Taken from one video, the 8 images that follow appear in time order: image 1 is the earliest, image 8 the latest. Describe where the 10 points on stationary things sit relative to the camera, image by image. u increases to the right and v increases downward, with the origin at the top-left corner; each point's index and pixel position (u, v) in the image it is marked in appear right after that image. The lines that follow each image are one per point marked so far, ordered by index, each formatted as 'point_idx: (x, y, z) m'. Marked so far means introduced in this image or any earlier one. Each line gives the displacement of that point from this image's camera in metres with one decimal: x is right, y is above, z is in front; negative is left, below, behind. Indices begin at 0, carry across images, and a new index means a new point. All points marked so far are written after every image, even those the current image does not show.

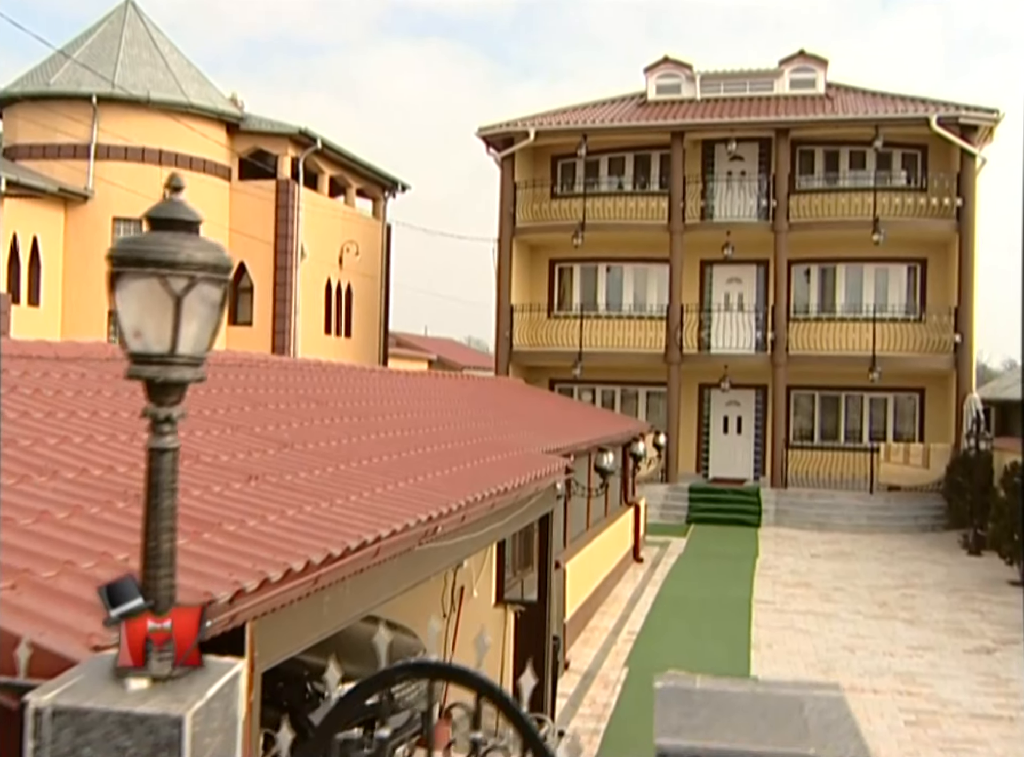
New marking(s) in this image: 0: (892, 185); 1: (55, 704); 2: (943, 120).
0: (+7.9, +4.0, +19.8) m
1: (-1.0, -0.7, +2.0) m
2: (+8.7, +5.2, +19.1) m
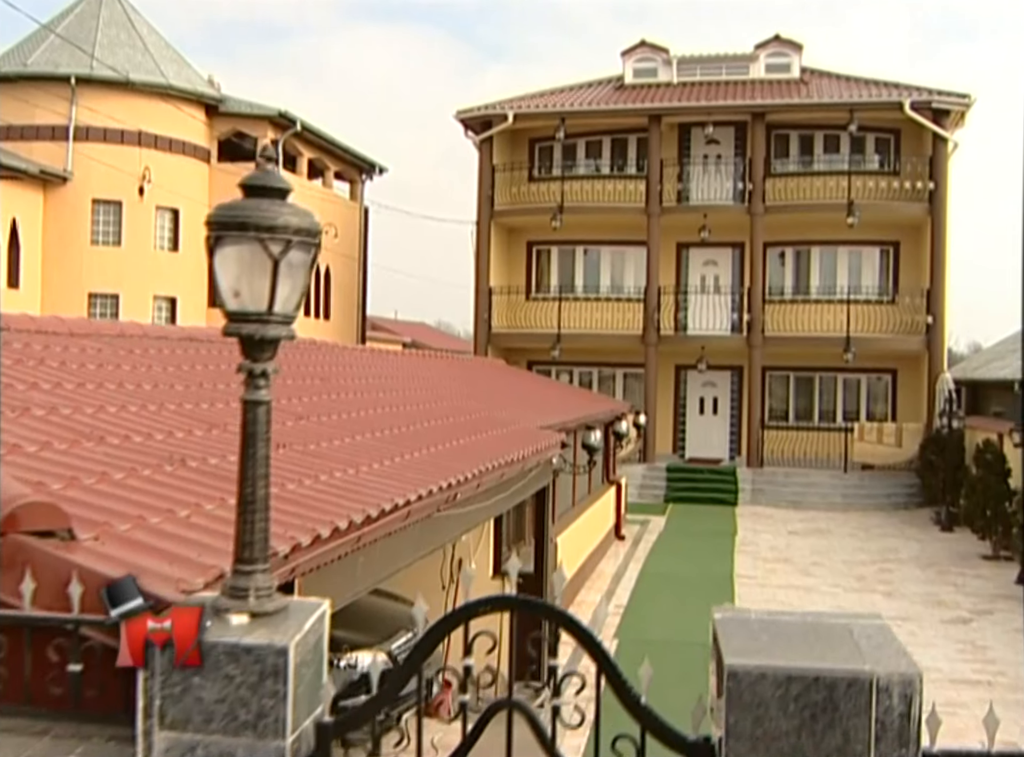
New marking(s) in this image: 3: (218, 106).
0: (+7.5, +4.4, +20.2) m
1: (-0.8, -0.6, +2.1) m
2: (+8.3, +5.6, +19.5) m
3: (-6.3, +5.9, +20.5) m
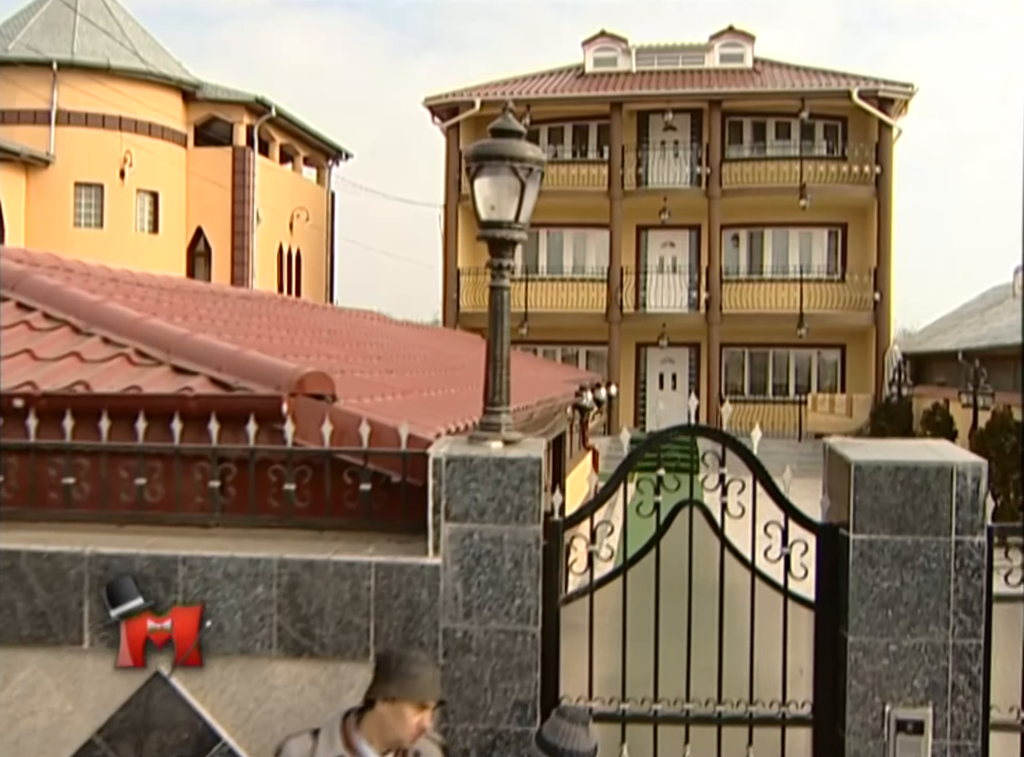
0: (+6.8, +5.0, +21.4) m
1: (-0.2, -0.2, +2.9) m
2: (+7.7, +6.2, +20.8) m
3: (-6.9, +6.3, +20.9) m
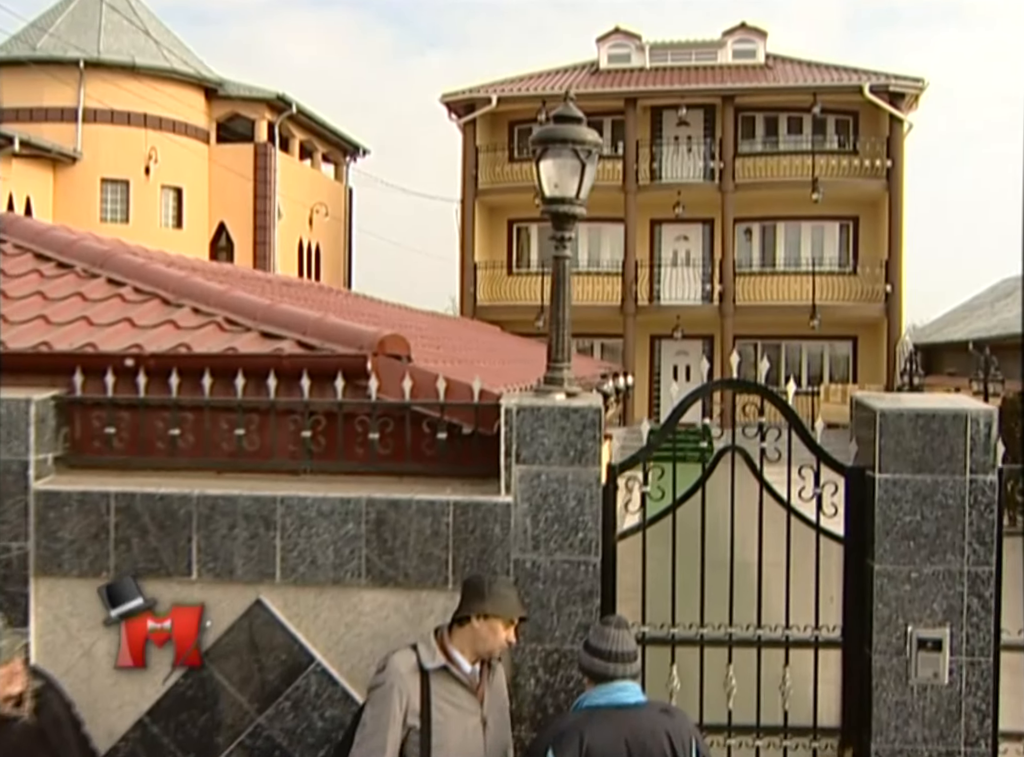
0: (+7.2, +5.2, +21.7) m
1: (0.0, -0.1, +3.3) m
2: (+8.0, +6.4, +21.0) m
3: (-6.6, +6.5, +21.3) m
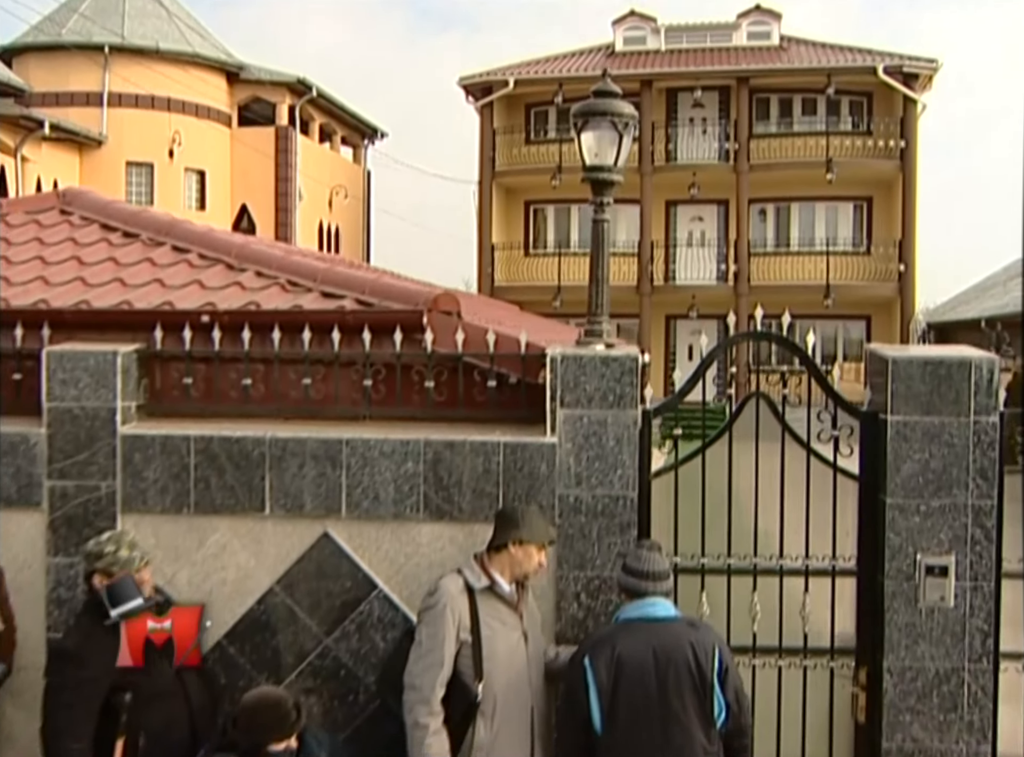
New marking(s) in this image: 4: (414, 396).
0: (+7.6, +5.7, +21.9) m
1: (+0.2, +0.1, +3.6) m
2: (+8.4, +6.9, +21.2) m
3: (-6.2, +6.9, +21.6) m
4: (-0.4, -0.1, +3.9) m
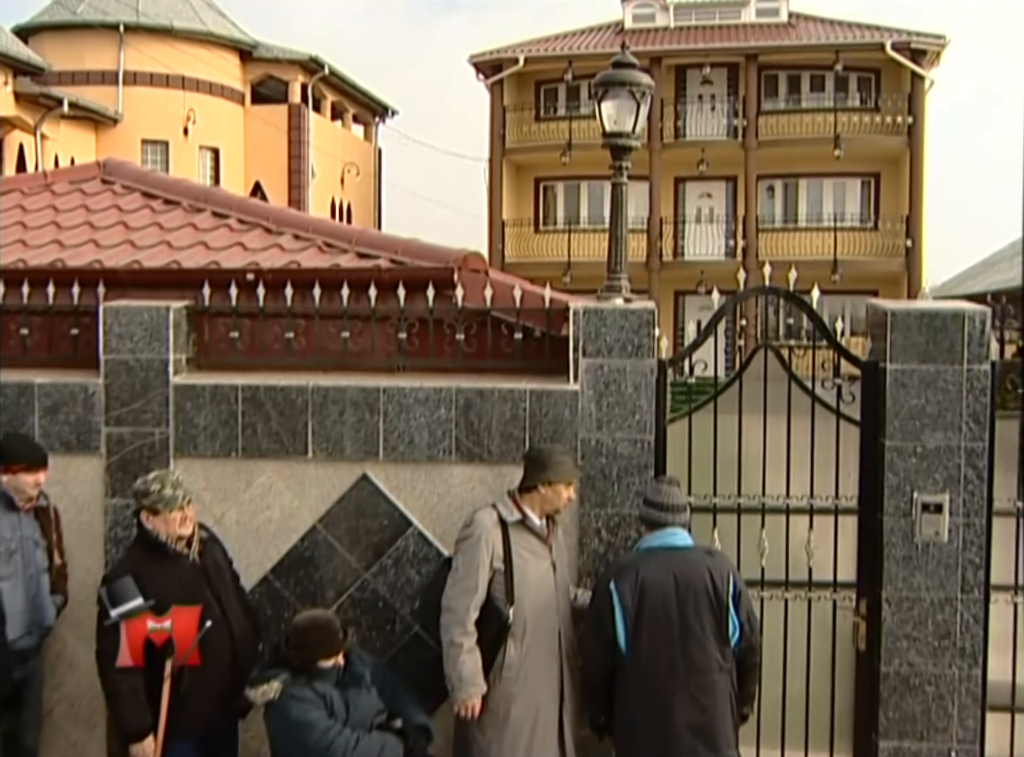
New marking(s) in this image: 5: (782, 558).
0: (+7.8, +6.3, +22.0) m
1: (+0.3, +0.3, +3.9) m
2: (+8.6, +7.5, +21.3) m
3: (-6.0, +7.5, +21.8) m
4: (-0.3, +0.1, +4.2) m
5: (+1.2, -0.8, +4.1) m
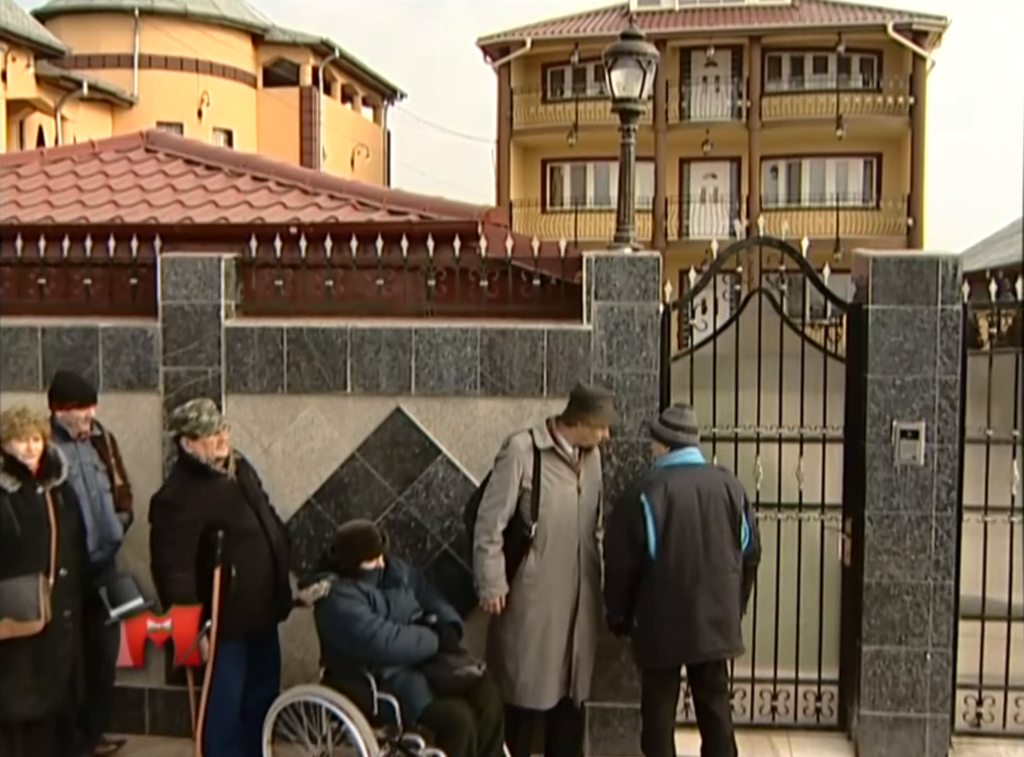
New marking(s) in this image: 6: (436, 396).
0: (+8.0, +6.8, +22.3) m
1: (+0.4, +0.6, +4.3) m
2: (+8.8, +8.0, +21.5) m
3: (-5.8, +8.0, +22.1) m
4: (-0.2, +0.4, +4.6) m
5: (+1.3, -0.5, +4.6) m
6: (-0.4, -0.1, +4.5) m
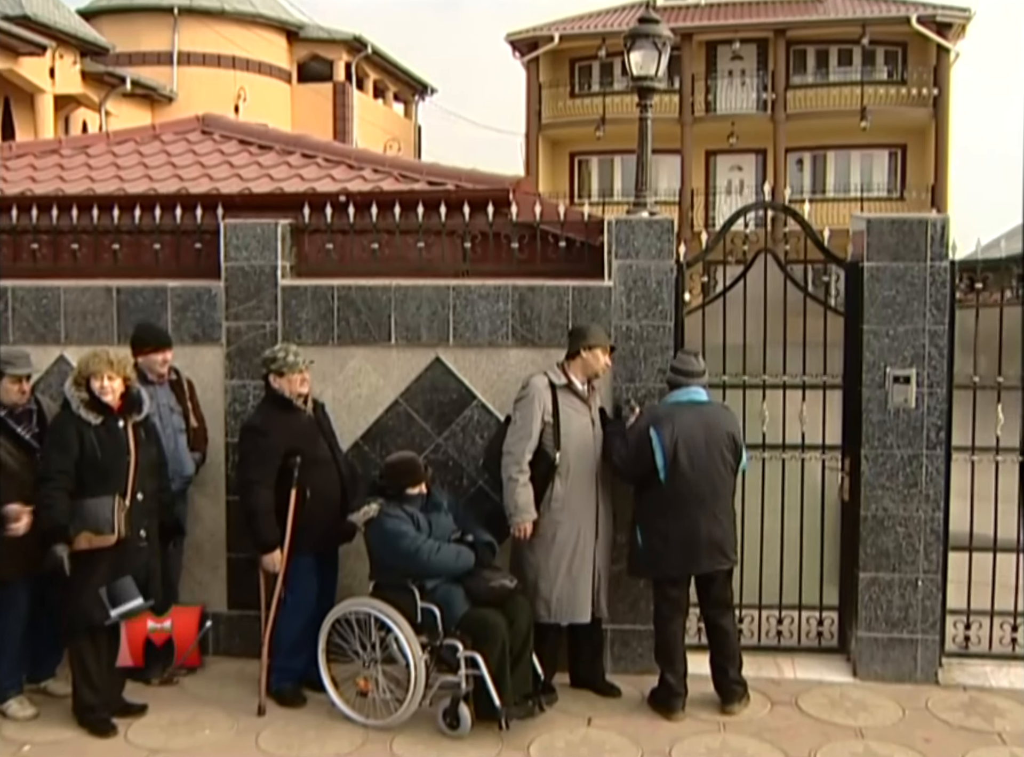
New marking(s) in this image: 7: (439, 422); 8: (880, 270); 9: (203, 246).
0: (+8.6, +7.1, +22.5) m
1: (+0.5, +0.8, +4.8) m
2: (+9.4, +8.2, +21.7) m
3: (-5.1, +8.3, +22.7) m
4: (0.0, +0.7, +5.1) m
5: (+1.4, -0.3, +5.0) m
6: (-0.2, +0.2, +5.0) m
7: (-0.4, -0.2, +5.0) m
8: (+1.8, +0.5, +4.7) m
9: (-1.7, +0.7, +5.3) m
